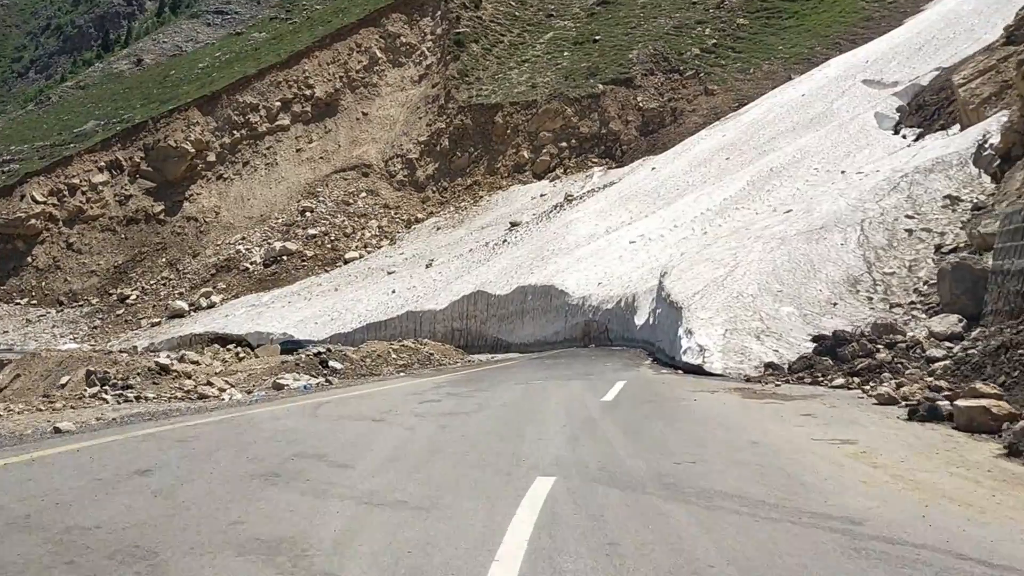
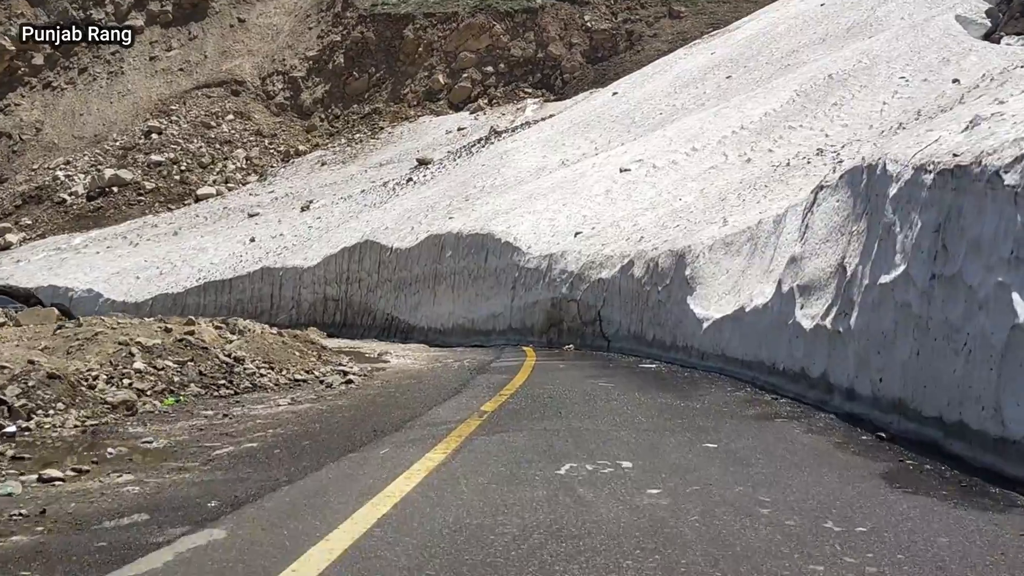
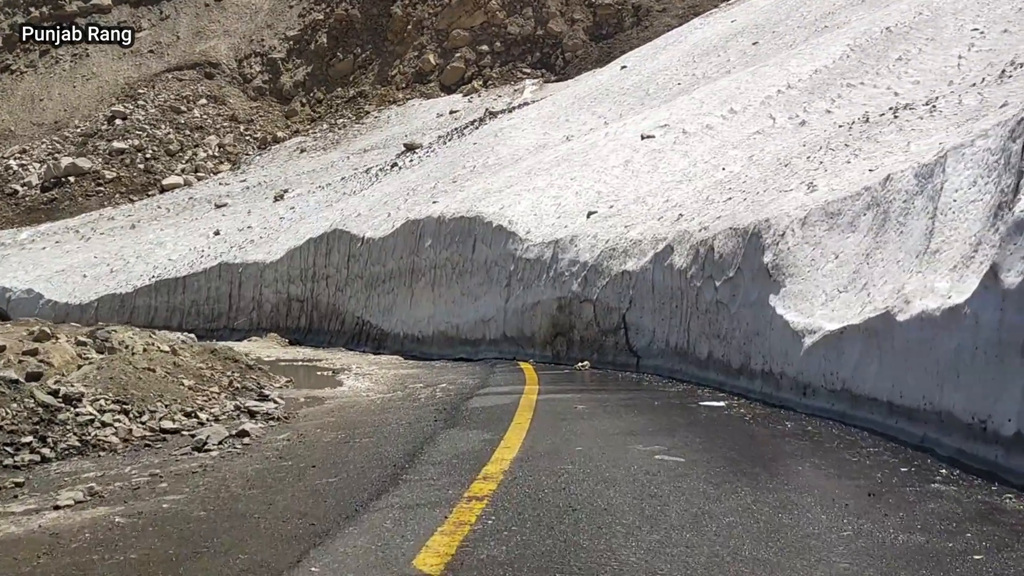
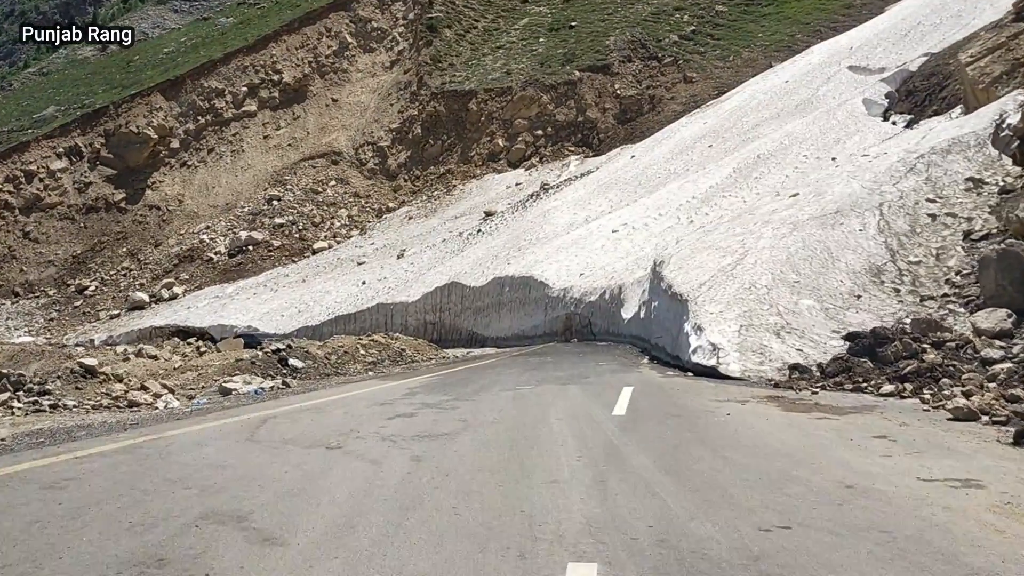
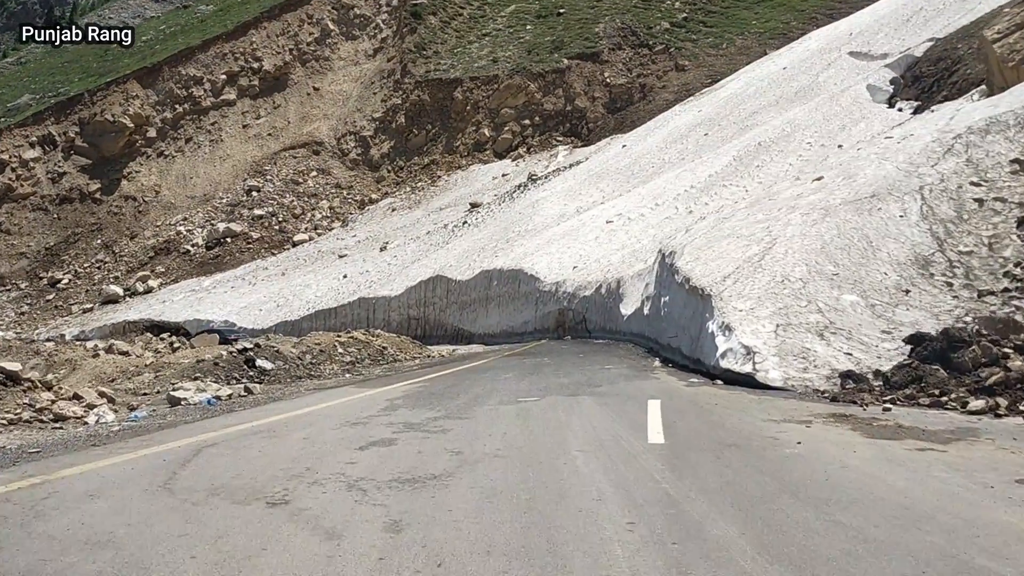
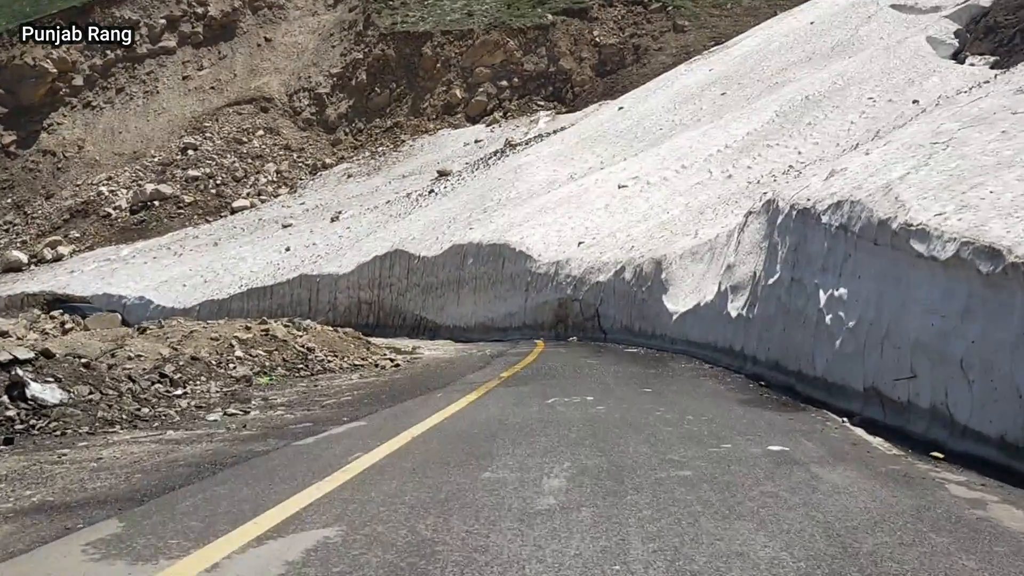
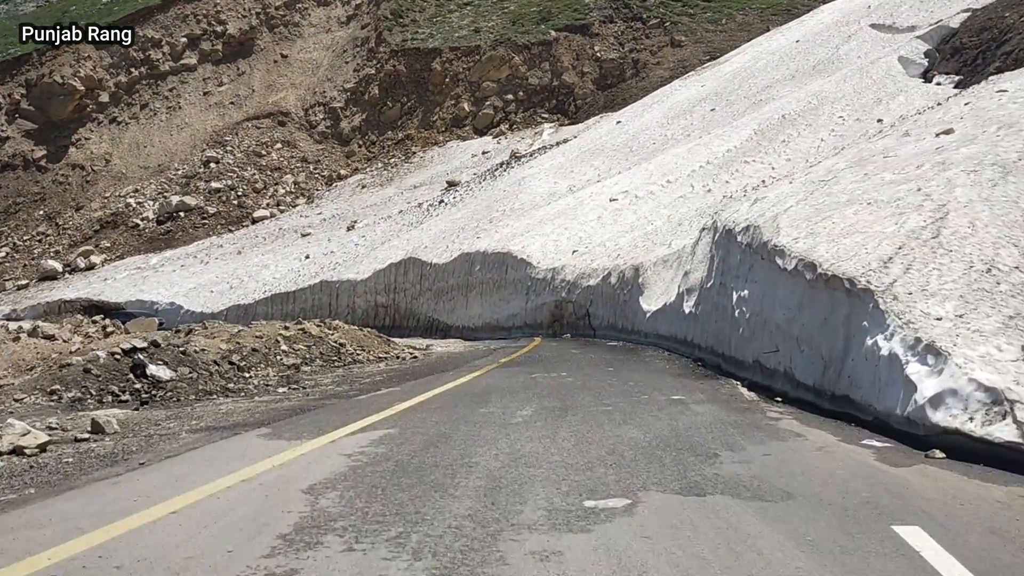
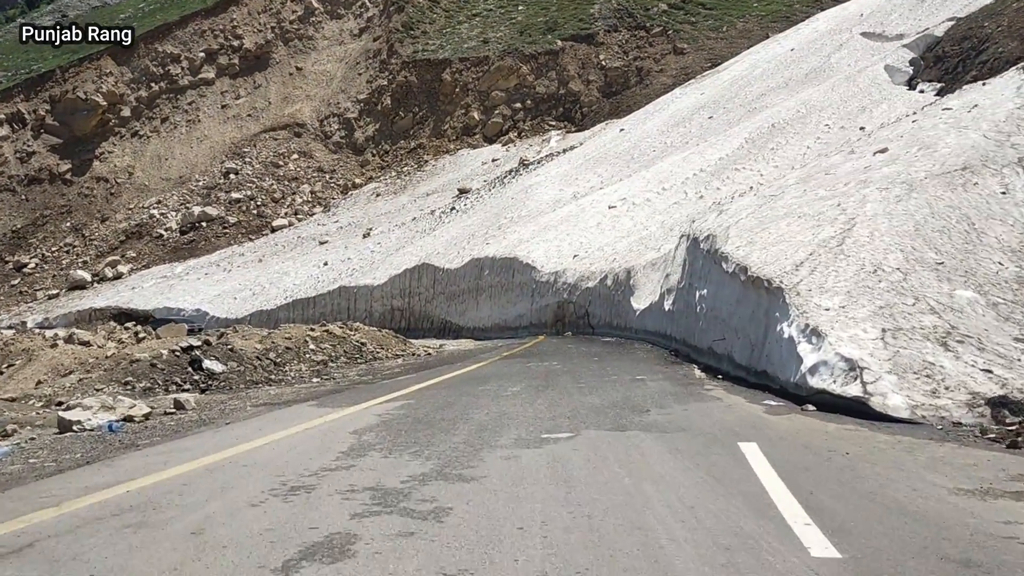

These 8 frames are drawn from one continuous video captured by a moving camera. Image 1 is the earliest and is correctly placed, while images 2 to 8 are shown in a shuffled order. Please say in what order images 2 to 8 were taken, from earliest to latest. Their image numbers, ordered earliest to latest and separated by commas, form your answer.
4, 5, 8, 7, 6, 2, 3
